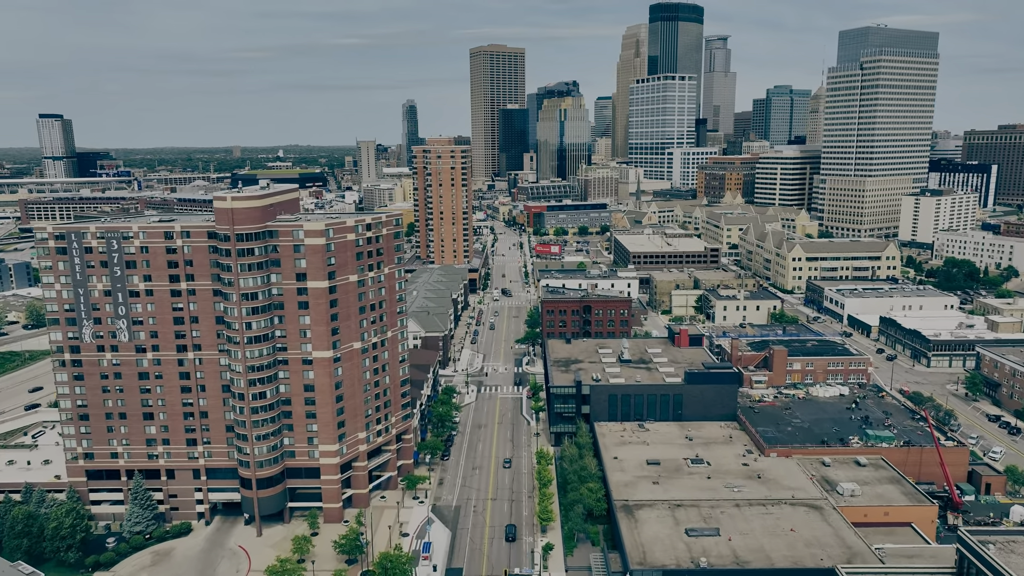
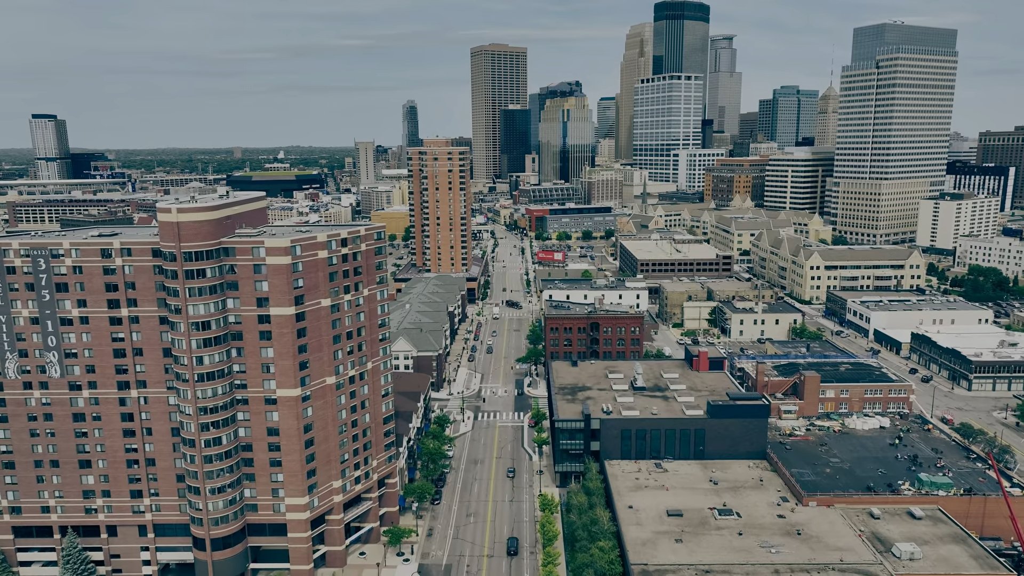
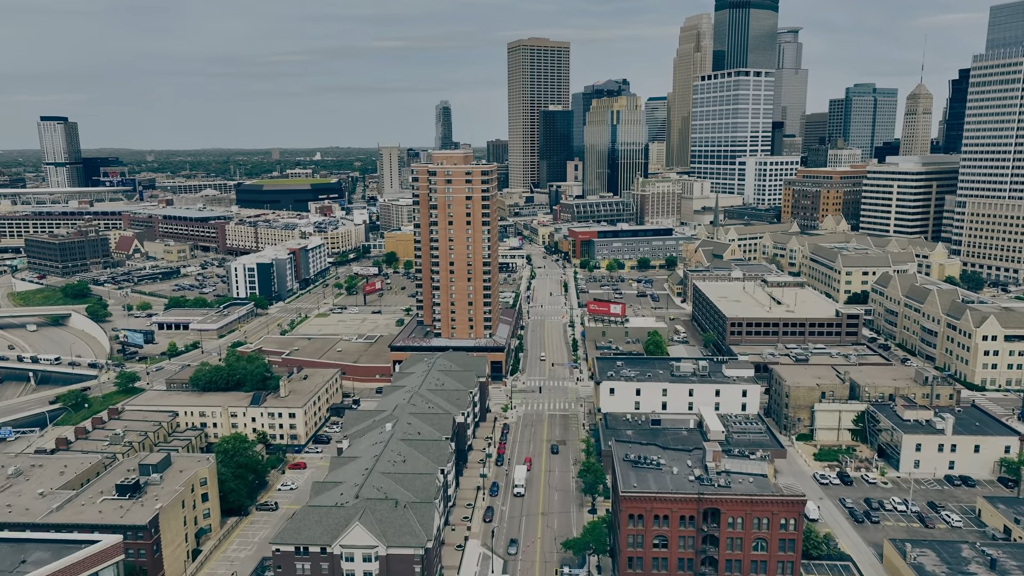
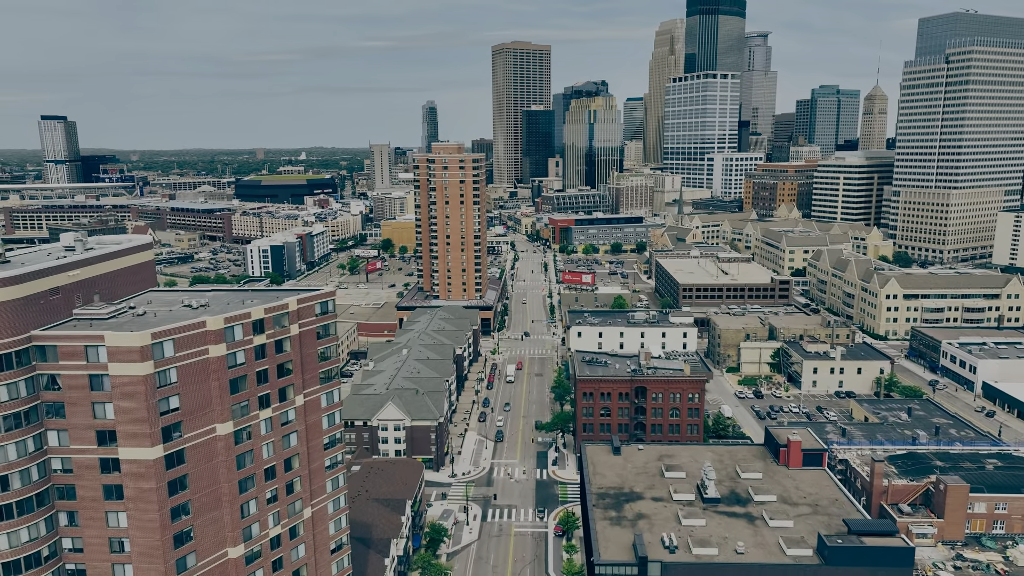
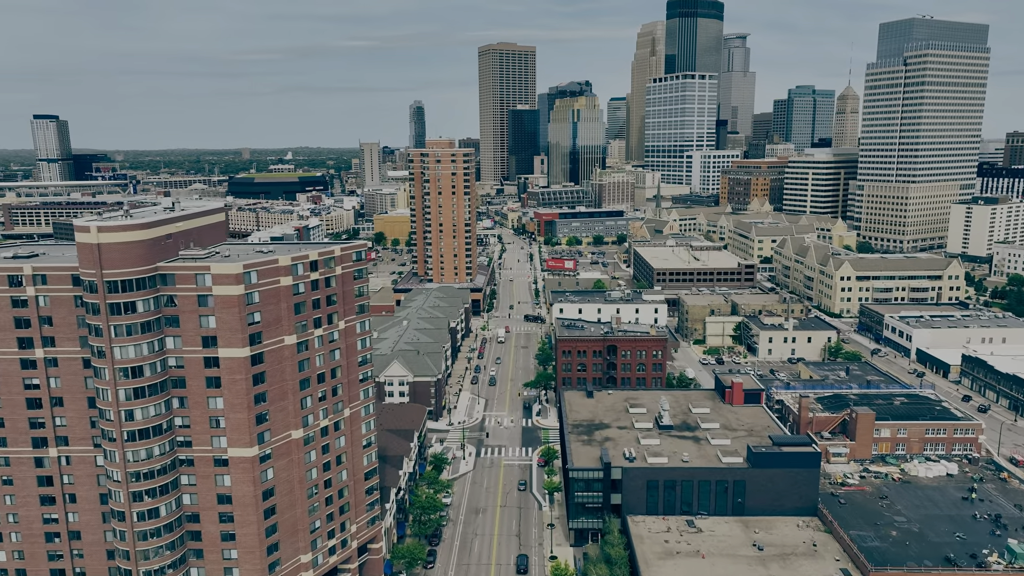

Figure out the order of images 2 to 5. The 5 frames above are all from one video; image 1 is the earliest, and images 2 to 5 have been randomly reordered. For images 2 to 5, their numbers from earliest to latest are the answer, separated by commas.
2, 5, 4, 3
